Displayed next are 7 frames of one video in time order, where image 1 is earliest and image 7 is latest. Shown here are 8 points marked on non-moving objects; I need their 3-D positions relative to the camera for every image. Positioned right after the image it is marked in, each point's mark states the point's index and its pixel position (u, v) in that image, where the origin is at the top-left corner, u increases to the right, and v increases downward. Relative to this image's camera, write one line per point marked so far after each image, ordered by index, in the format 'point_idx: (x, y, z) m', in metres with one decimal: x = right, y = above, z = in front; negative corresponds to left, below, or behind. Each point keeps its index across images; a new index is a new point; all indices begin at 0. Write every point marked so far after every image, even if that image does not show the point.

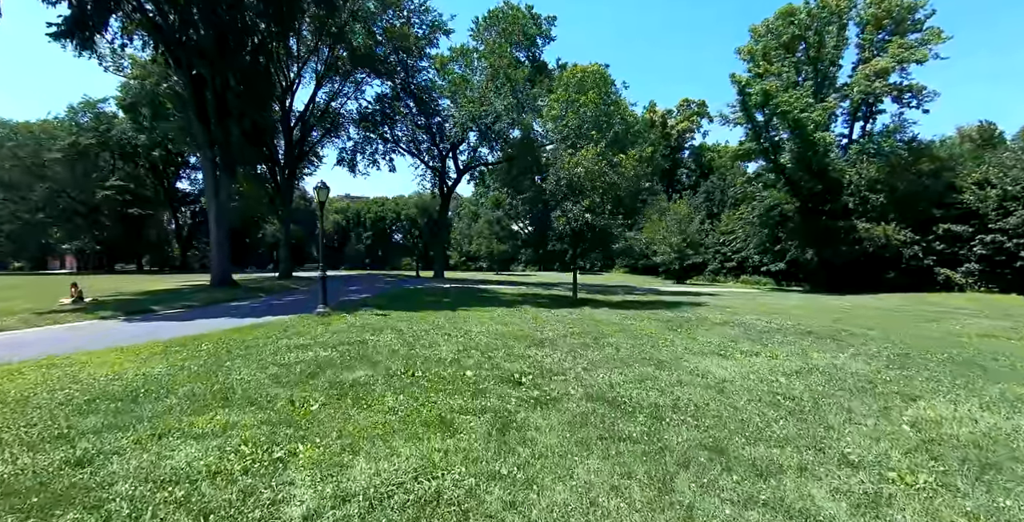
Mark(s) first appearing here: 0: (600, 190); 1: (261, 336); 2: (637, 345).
0: (+3.5, +2.7, +19.3) m
1: (-4.9, -1.5, +9.6) m
2: (+2.4, -1.6, +9.7) m
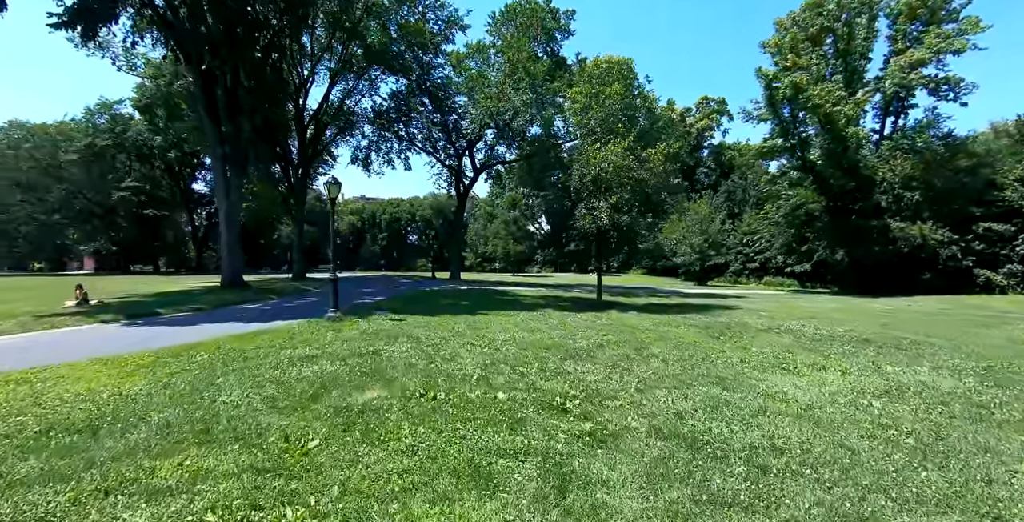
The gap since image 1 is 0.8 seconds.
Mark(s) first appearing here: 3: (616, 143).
0: (+4.3, +2.6, +18.1) m
1: (-4.3, -1.5, +8.6) m
2: (+2.9, -1.6, +8.5) m
3: (+4.1, +4.4, +18.8) m
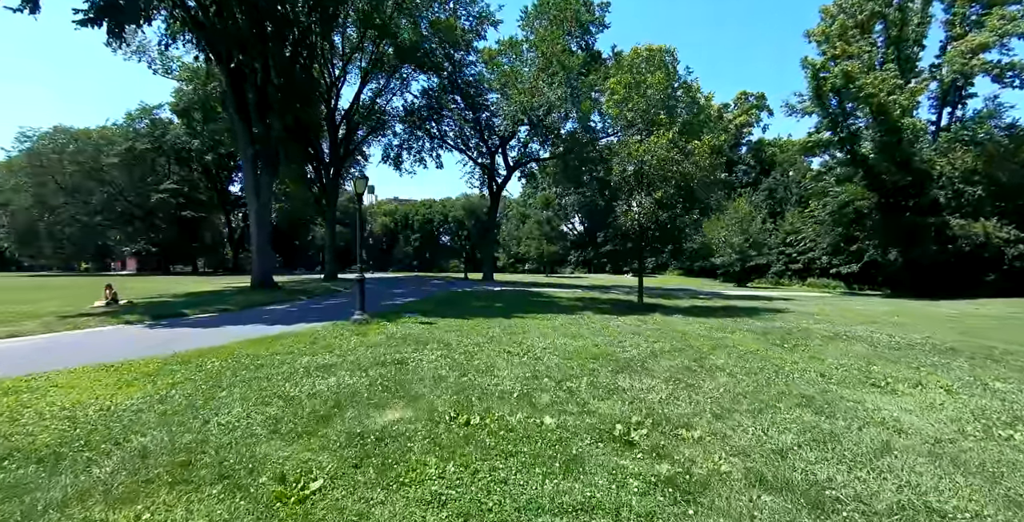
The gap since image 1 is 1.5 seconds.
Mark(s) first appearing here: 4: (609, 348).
0: (+5.4, +2.7, +16.8) m
1: (-3.7, -1.4, +7.9) m
2: (+3.5, -1.6, +7.3) m
3: (+5.3, +4.4, +17.6) m
4: (+1.6, -1.5, +8.3) m
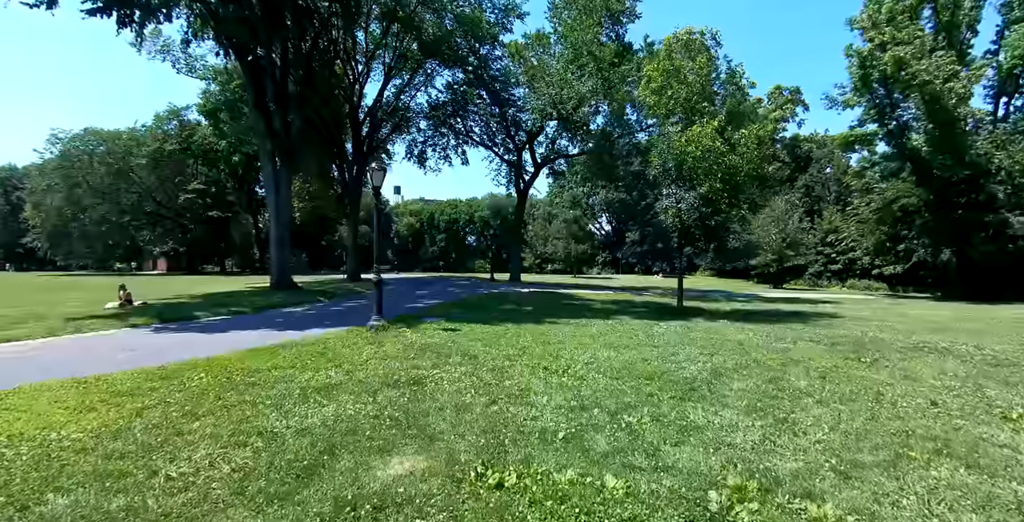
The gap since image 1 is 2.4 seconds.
0: (+6.3, +2.7, +15.4) m
1: (-3.2, -1.4, +6.9) m
2: (+4.0, -1.6, +6.0) m
3: (+6.3, +4.4, +16.1) m
4: (+2.1, -1.5, +7.0) m
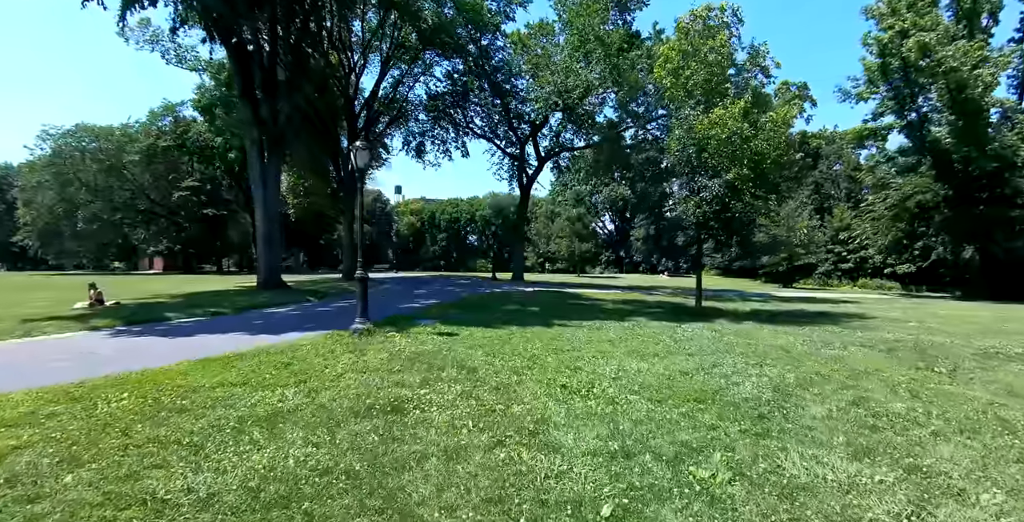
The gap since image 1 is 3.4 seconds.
0: (+6.4, +2.8, +13.9) m
1: (-3.1, -1.3, +5.5) m
2: (+4.1, -1.5, +4.5) m
3: (+6.4, +4.6, +14.7) m
4: (+2.2, -1.3, +5.6) m
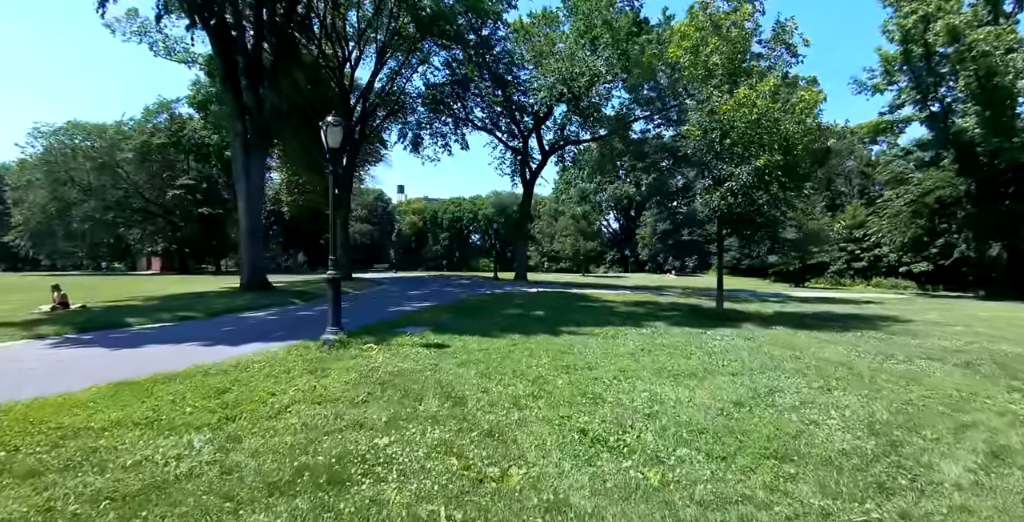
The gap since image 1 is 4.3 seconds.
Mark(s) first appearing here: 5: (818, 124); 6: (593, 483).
0: (+6.5, +2.8, +12.4) m
1: (-3.1, -1.3, +4.0) m
2: (+4.1, -1.4, +3.1) m
3: (+6.4, +4.6, +13.2) m
4: (+2.2, -1.3, +4.2) m
5: (+8.9, +4.0, +14.7) m
6: (+0.4, -1.2, +3.0) m
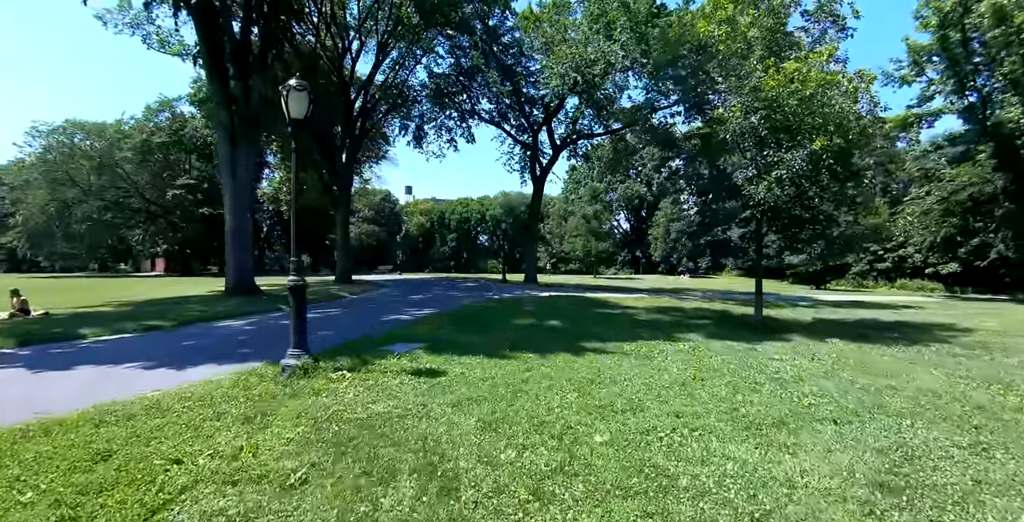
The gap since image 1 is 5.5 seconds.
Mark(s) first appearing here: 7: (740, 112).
0: (+6.7, +2.8, +10.7) m
1: (-3.0, -1.3, +2.4) m
2: (+4.2, -1.4, +1.4) m
3: (+6.7, +4.6, +11.4) m
4: (+2.3, -1.3, +2.5) m
5: (+9.2, +4.0, +12.9) m
6: (+0.5, -1.2, +1.3) m
7: (+5.1, +3.4, +11.3) m
